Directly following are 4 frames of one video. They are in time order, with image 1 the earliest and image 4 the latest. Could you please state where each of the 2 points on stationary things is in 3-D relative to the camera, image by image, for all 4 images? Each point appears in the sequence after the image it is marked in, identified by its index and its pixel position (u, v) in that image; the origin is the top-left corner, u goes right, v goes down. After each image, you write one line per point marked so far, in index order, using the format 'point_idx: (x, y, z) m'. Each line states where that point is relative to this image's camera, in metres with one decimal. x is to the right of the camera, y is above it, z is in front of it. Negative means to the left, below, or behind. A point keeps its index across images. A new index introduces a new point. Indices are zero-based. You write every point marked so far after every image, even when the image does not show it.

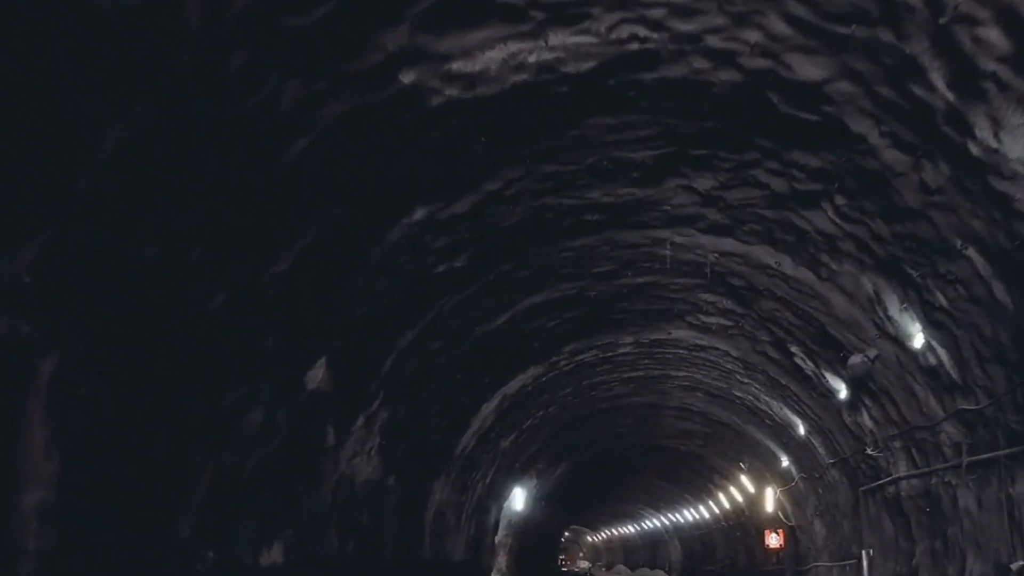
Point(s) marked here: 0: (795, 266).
0: (+4.4, +0.3, +18.6) m
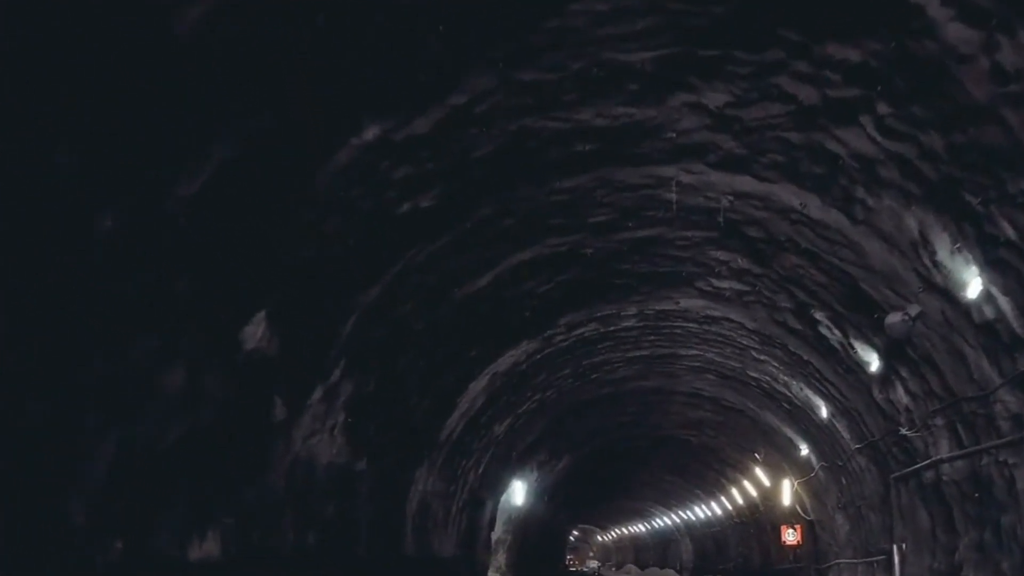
0: (+4.1, +1.1, +15.8) m
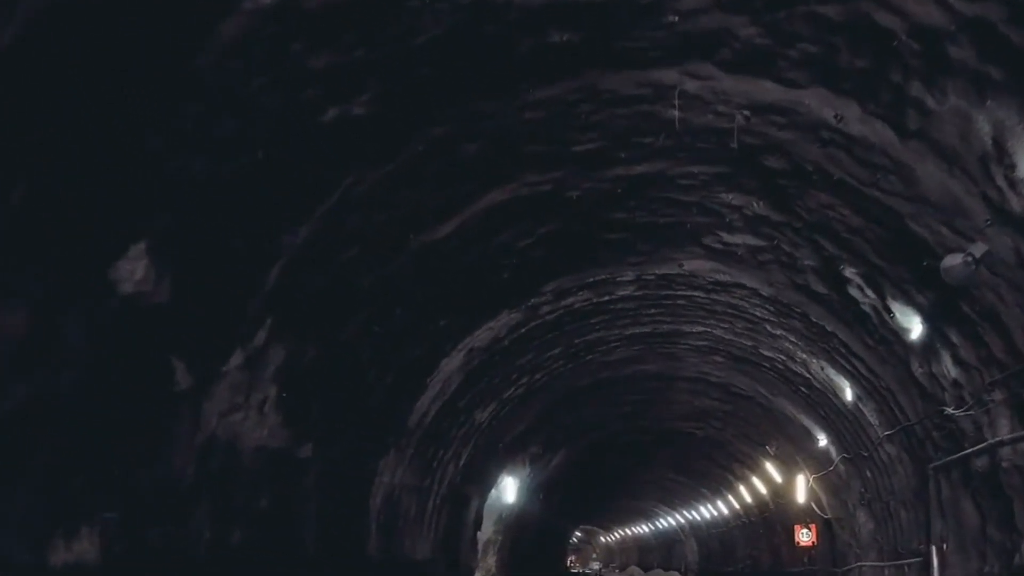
0: (+3.7, +1.8, +12.6) m
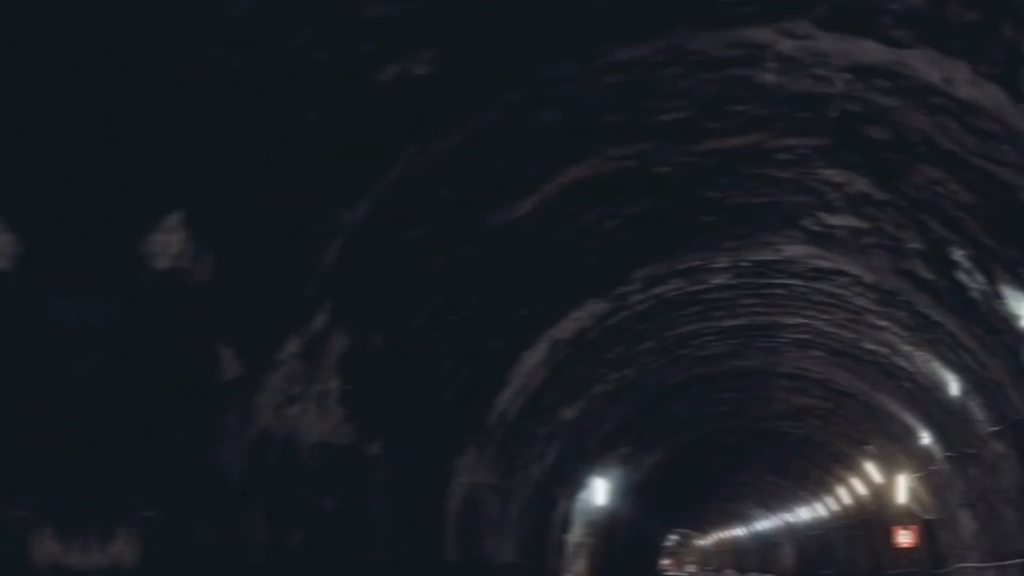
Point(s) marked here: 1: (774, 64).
0: (+4.3, +2.0, +11.4) m
1: (+2.6, +2.3, +12.4) m
